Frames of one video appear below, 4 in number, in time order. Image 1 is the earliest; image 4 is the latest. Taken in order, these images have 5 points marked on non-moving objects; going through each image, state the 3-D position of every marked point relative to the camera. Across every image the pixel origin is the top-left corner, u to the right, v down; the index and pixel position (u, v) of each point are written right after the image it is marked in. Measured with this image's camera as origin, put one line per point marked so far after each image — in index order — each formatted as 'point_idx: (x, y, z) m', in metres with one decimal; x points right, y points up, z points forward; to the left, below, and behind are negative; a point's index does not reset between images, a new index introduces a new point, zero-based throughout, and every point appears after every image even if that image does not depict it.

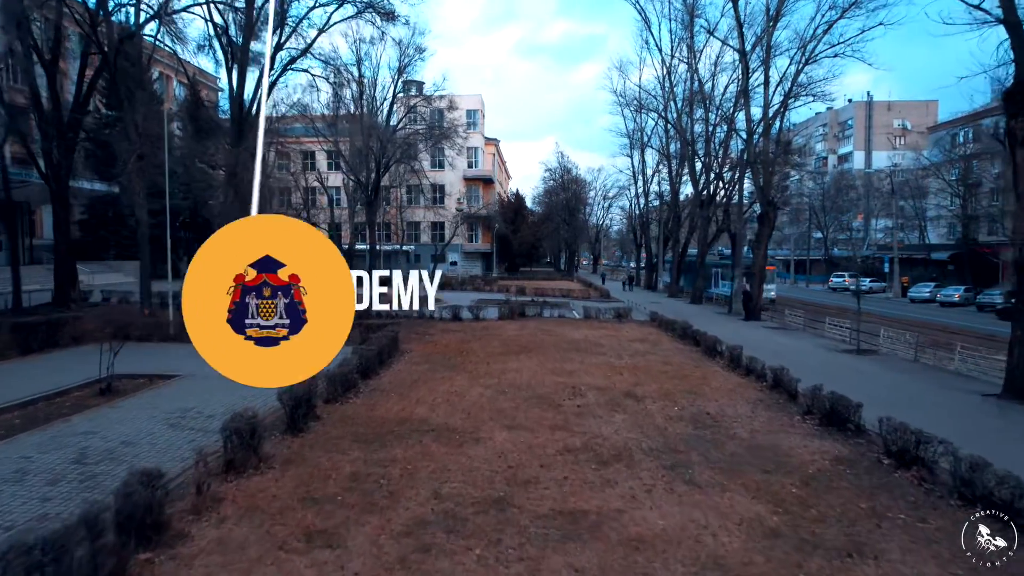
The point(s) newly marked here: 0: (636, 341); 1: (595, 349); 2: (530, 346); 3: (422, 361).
0: (+1.6, -0.7, +16.2) m
1: (+1.0, -0.7, +14.7) m
2: (+0.2, -0.7, +15.0) m
3: (-0.9, -0.7, +13.1) m
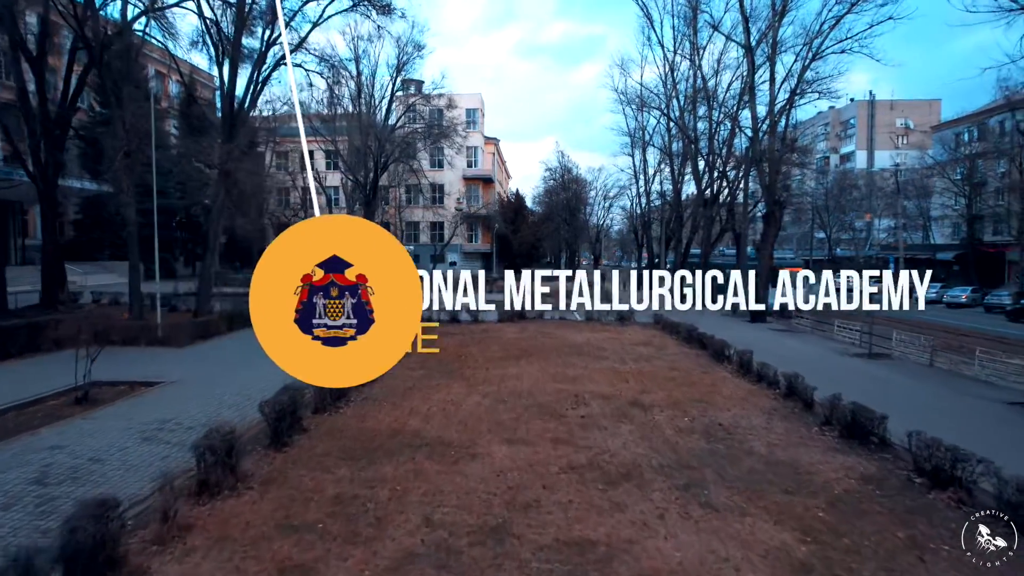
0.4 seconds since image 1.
0: (+1.6, -0.7, +15.6) m
1: (+1.0, -0.7, +14.1) m
2: (+0.2, -0.7, +14.4) m
3: (-0.9, -0.8, +12.5) m
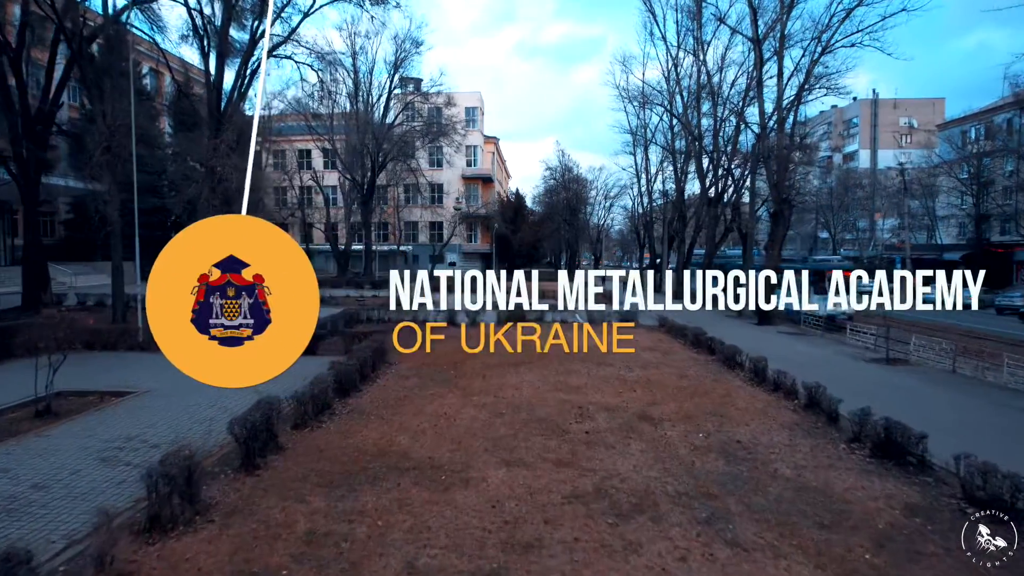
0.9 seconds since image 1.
0: (+1.6, -0.7, +14.9) m
1: (+0.9, -0.7, +13.4) m
2: (+0.2, -0.7, +13.7) m
3: (-0.9, -0.8, +11.7) m
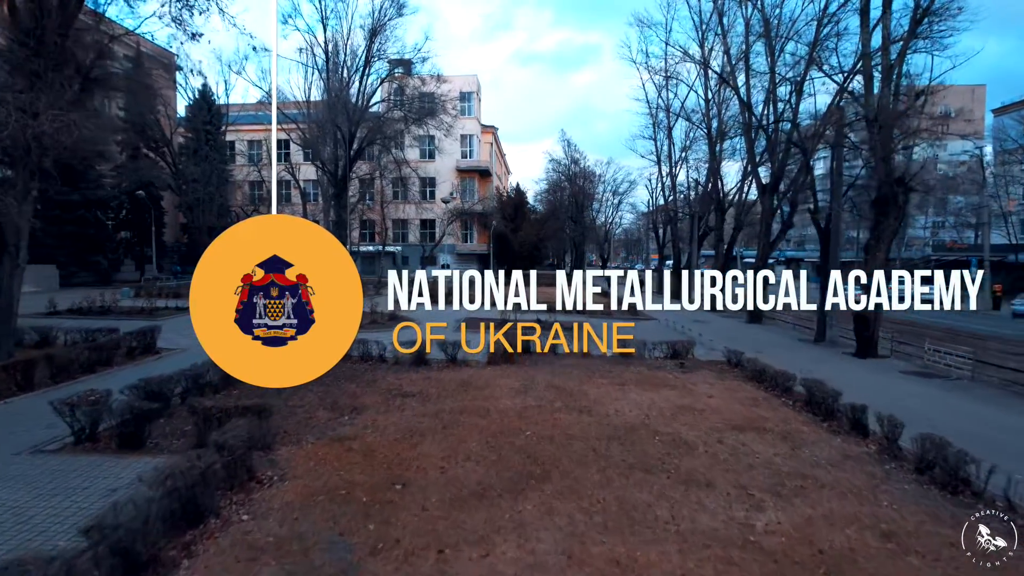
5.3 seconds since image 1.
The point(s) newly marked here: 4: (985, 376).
0: (+1.6, -0.9, +8.3) m
1: (+0.9, -1.0, +6.8) m
2: (+0.2, -0.9, +7.1) m
3: (-0.9, -1.0, +5.1) m
4: (+4.8, -0.8, +13.7) m
